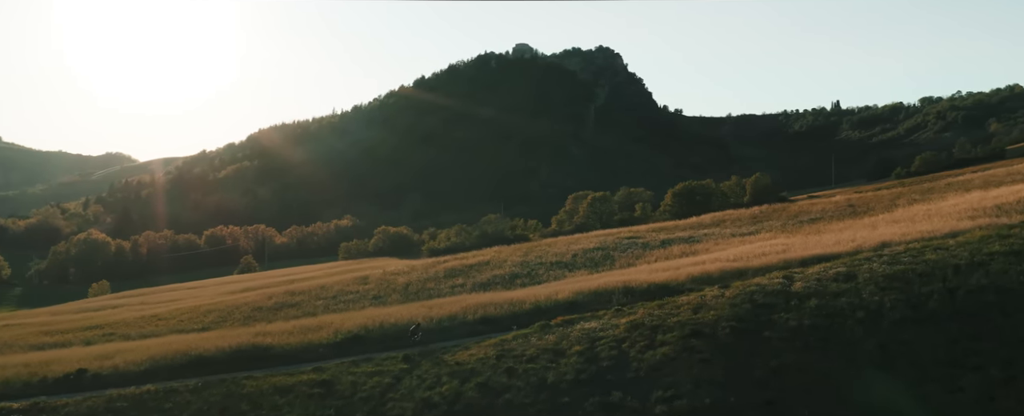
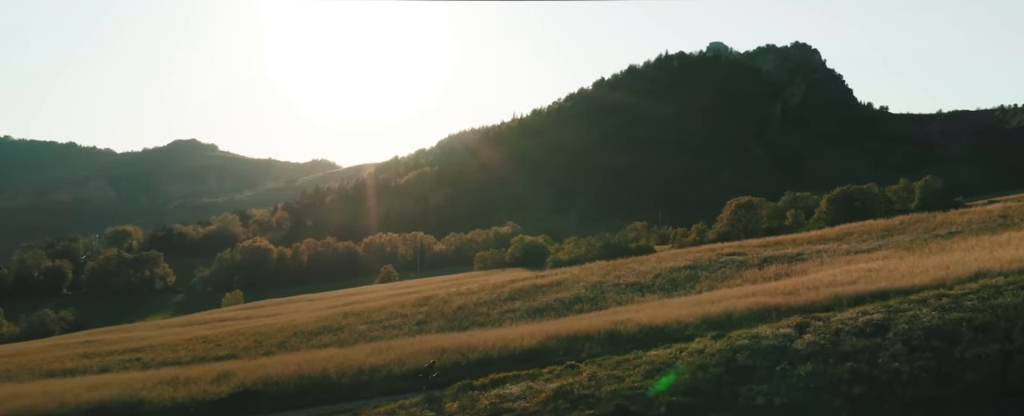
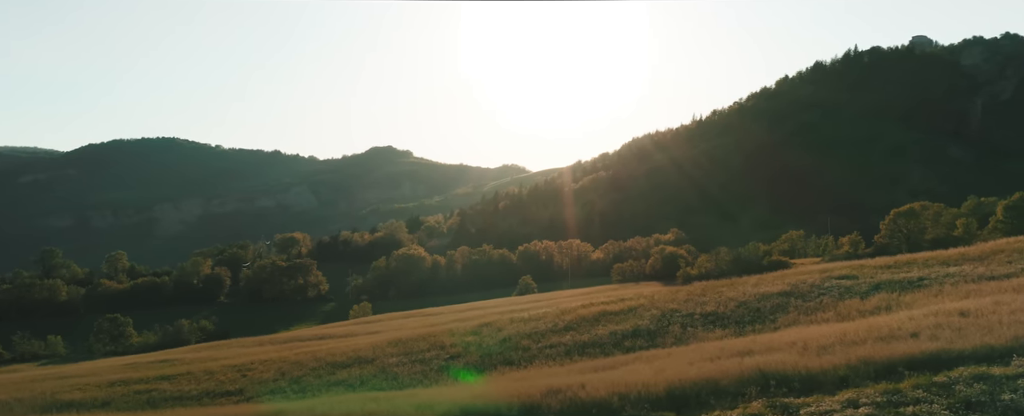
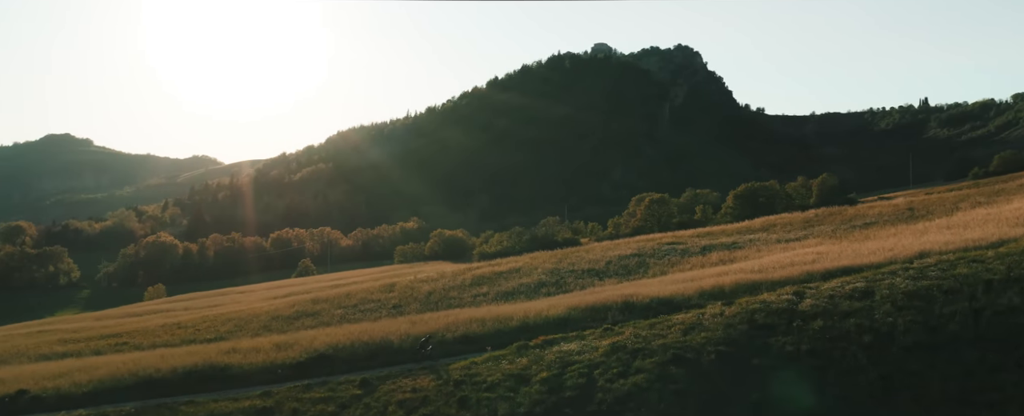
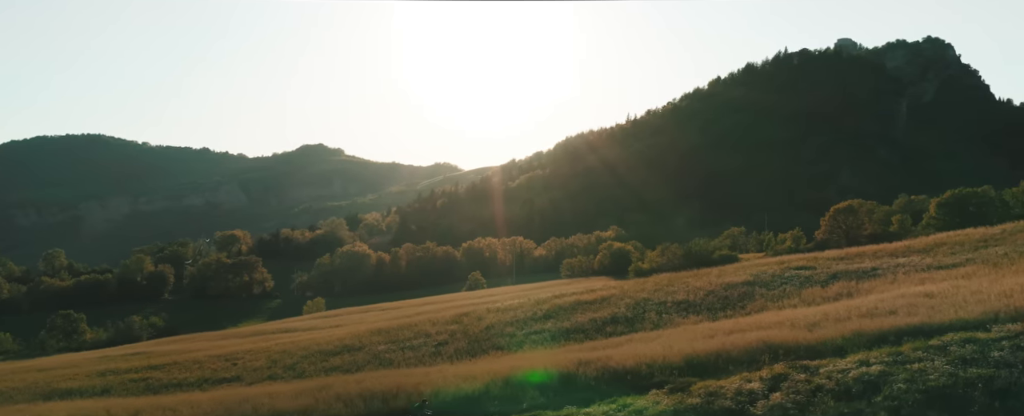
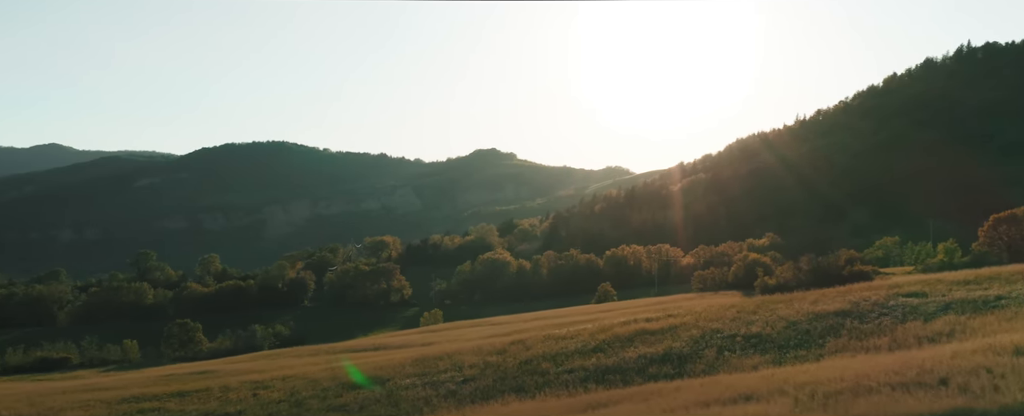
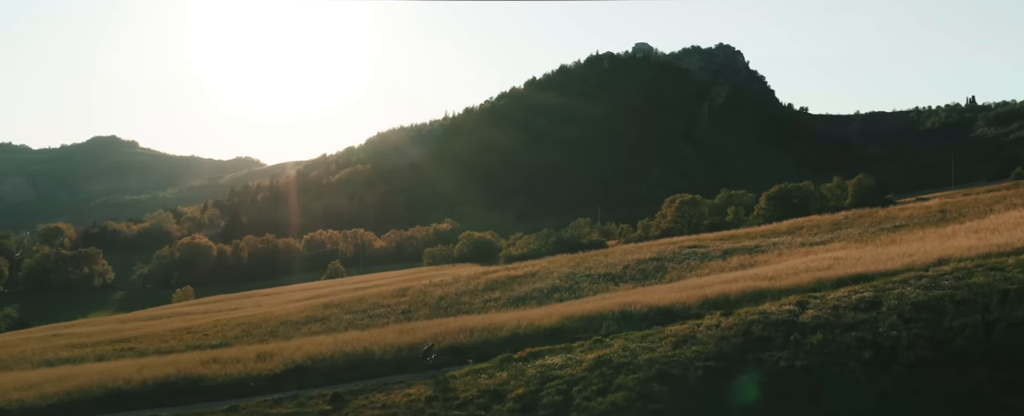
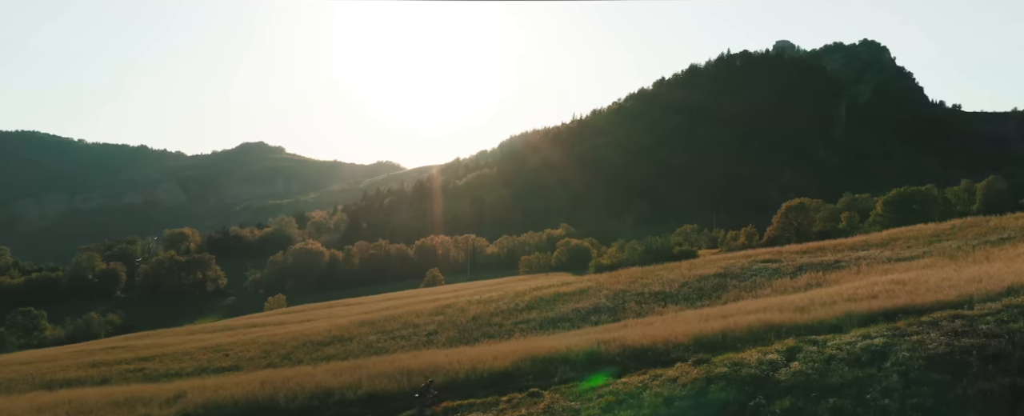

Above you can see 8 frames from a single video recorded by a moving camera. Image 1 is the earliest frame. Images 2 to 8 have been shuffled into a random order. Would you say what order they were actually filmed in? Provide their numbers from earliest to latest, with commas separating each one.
4, 7, 2, 8, 5, 3, 6
